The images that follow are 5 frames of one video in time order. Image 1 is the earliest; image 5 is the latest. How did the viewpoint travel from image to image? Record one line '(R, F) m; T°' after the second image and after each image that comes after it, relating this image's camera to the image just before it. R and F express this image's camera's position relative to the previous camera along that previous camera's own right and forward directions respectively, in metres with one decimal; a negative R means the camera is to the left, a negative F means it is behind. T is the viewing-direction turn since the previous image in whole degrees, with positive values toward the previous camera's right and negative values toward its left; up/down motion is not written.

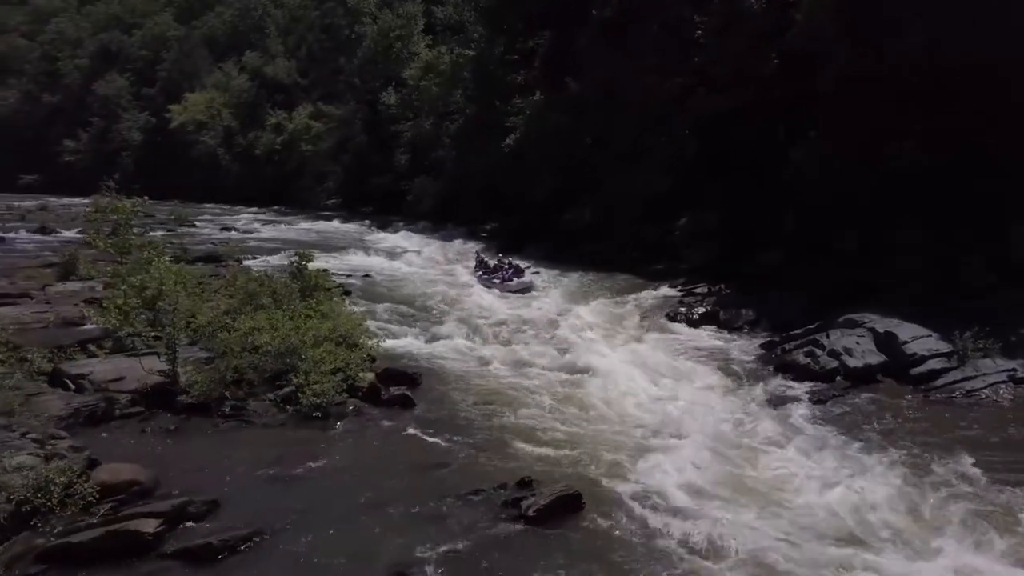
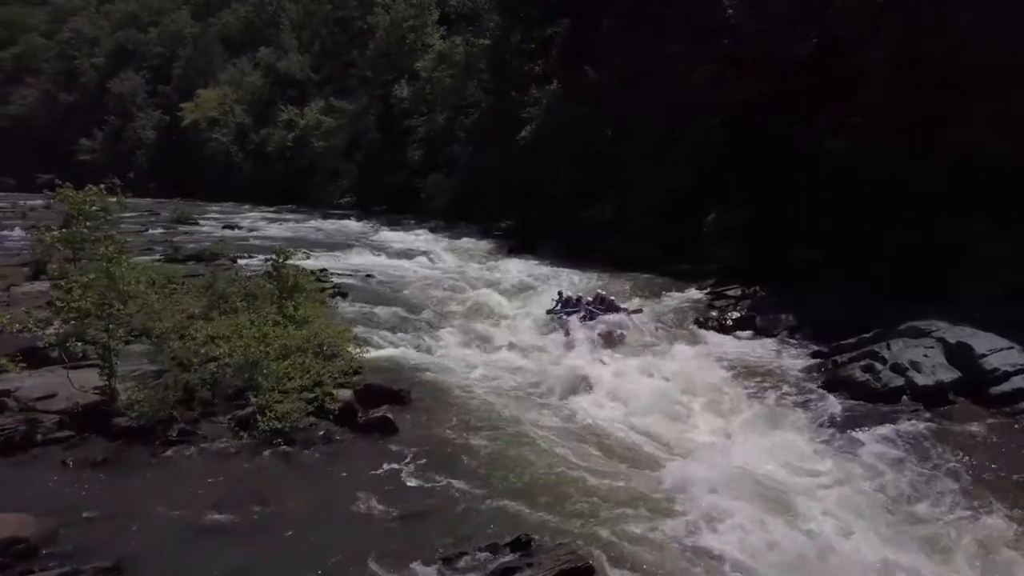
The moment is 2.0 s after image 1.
(+0.3, +2.0) m; -2°
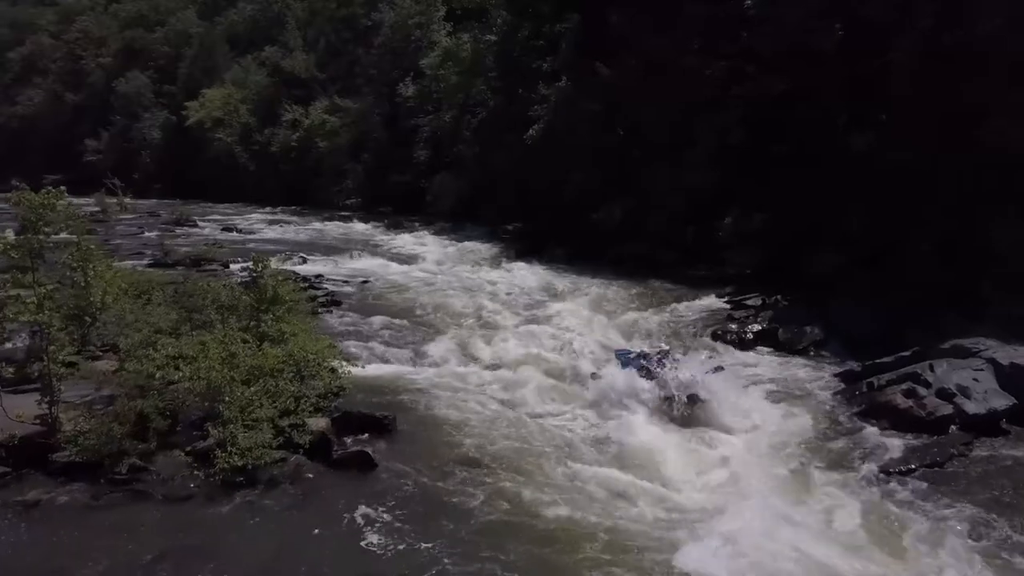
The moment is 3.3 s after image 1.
(+0.2, +1.2) m; -1°
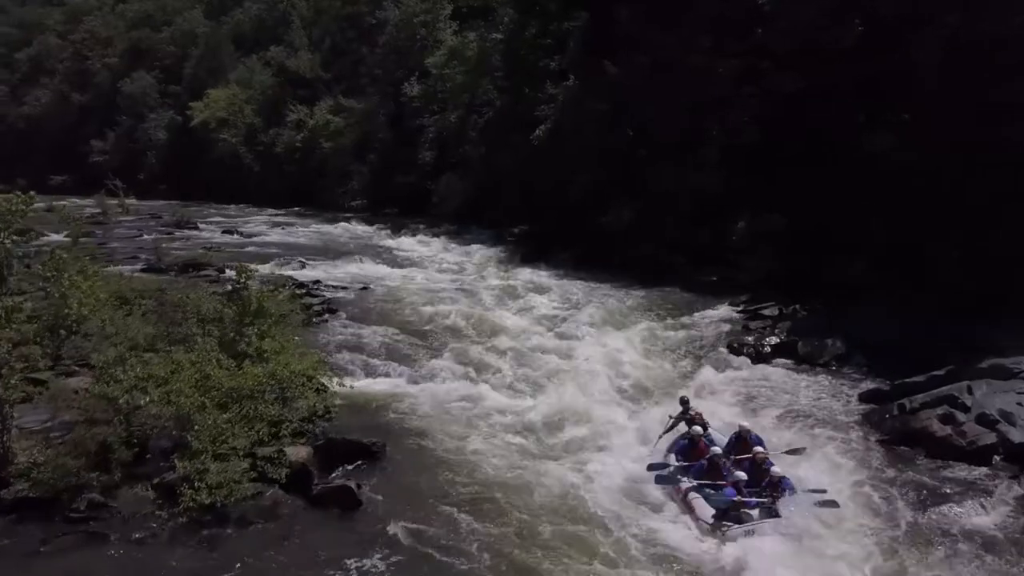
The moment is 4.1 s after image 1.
(+0.1, +0.8) m; -1°
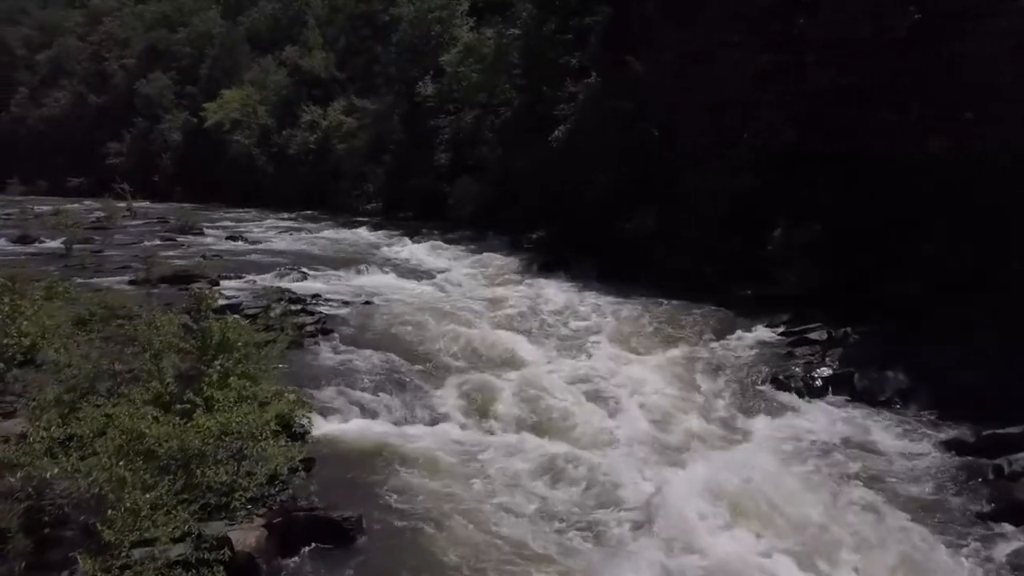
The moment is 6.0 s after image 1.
(+0.1, +1.8) m; -2°
